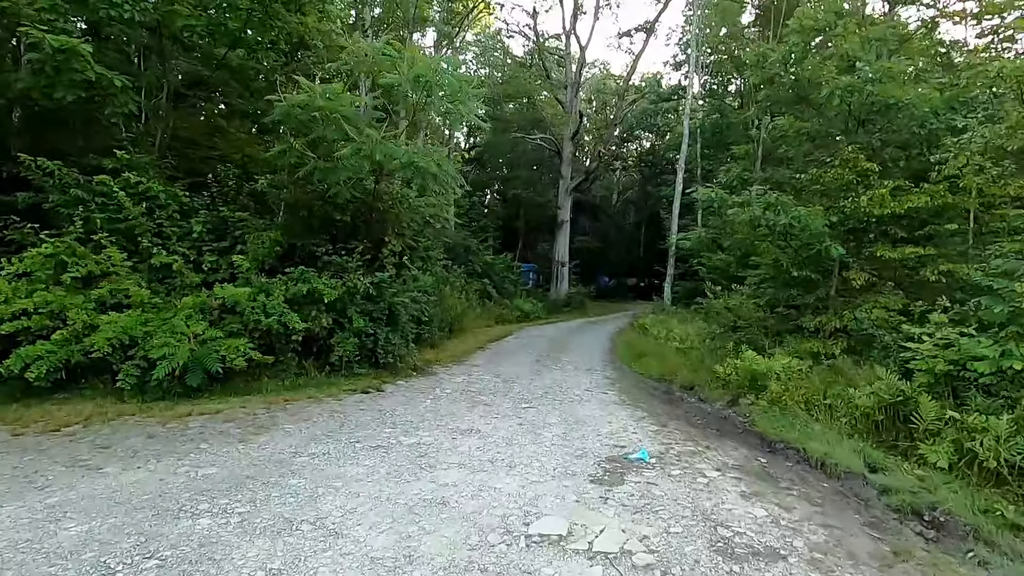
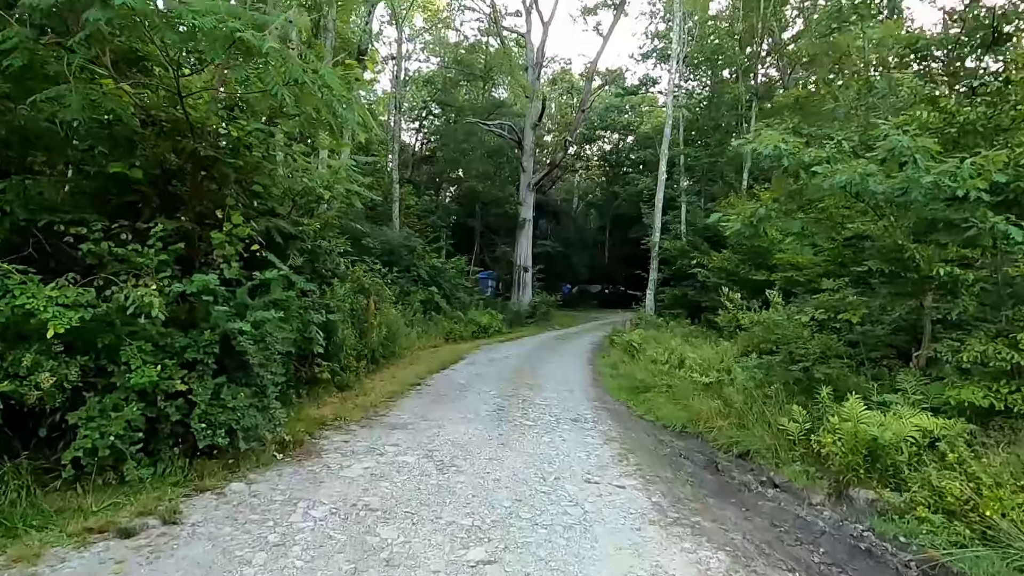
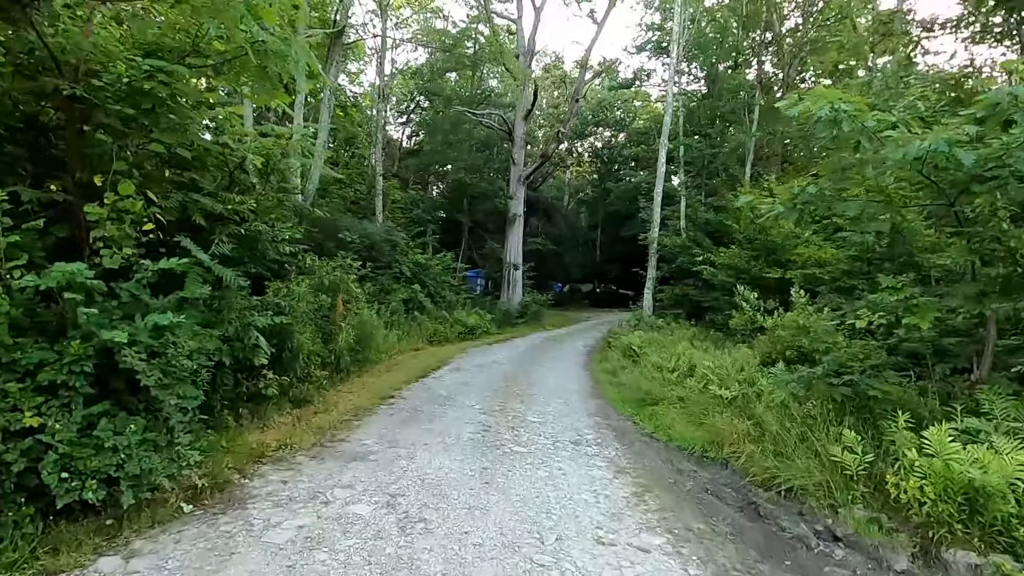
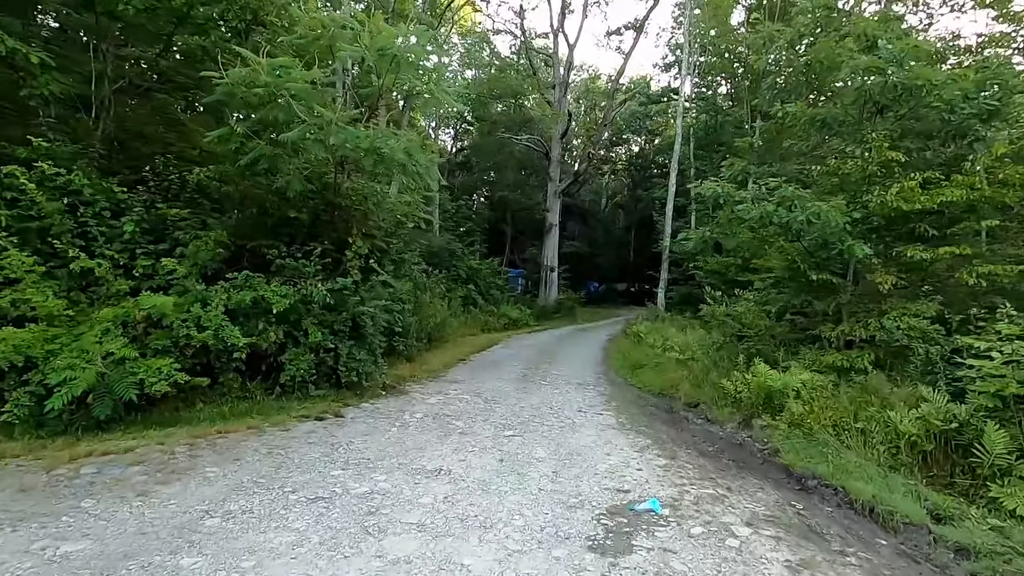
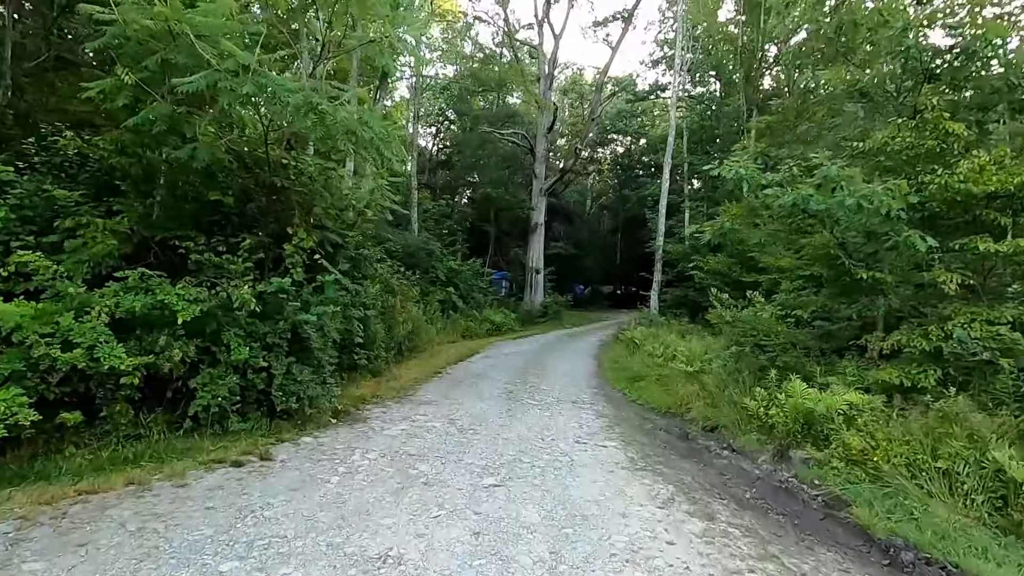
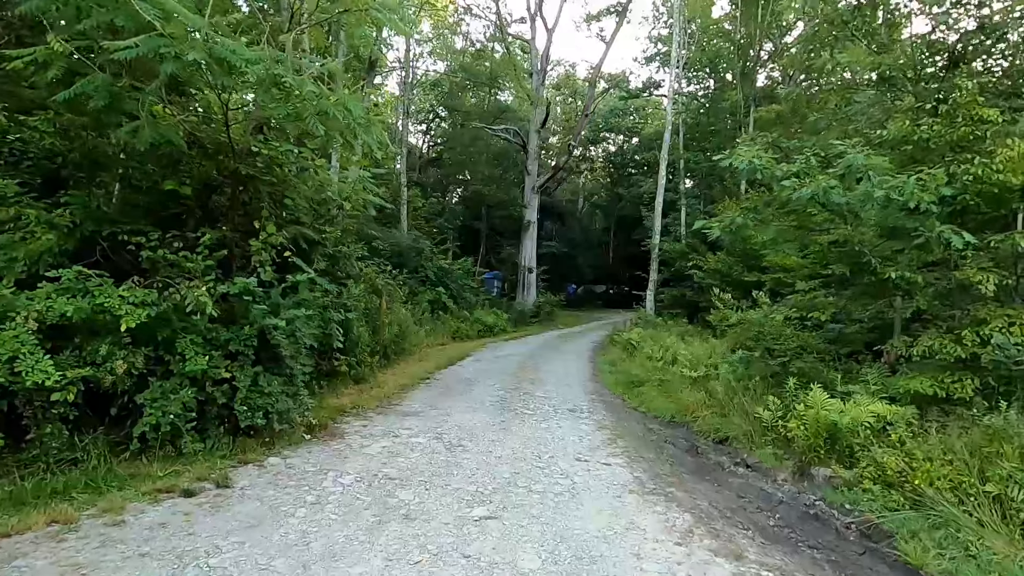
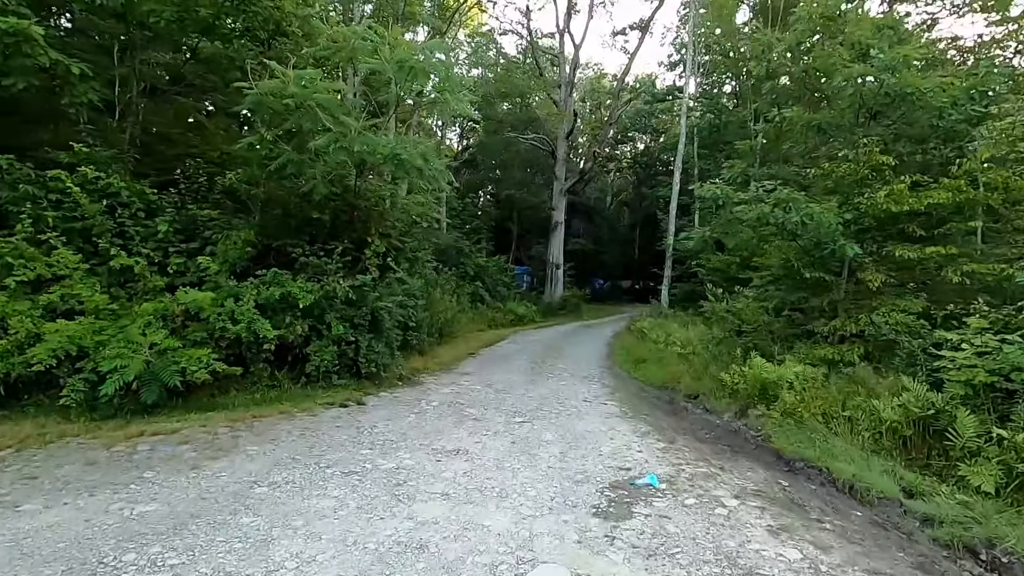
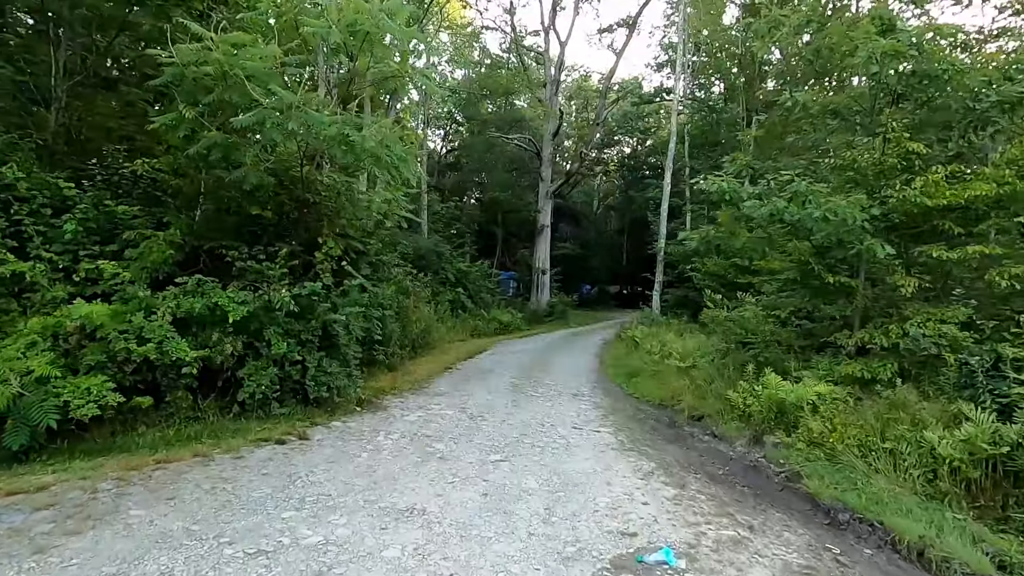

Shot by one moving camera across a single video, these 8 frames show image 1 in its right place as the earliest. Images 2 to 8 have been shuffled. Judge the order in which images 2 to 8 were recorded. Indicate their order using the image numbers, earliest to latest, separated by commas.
7, 4, 8, 5, 6, 2, 3
